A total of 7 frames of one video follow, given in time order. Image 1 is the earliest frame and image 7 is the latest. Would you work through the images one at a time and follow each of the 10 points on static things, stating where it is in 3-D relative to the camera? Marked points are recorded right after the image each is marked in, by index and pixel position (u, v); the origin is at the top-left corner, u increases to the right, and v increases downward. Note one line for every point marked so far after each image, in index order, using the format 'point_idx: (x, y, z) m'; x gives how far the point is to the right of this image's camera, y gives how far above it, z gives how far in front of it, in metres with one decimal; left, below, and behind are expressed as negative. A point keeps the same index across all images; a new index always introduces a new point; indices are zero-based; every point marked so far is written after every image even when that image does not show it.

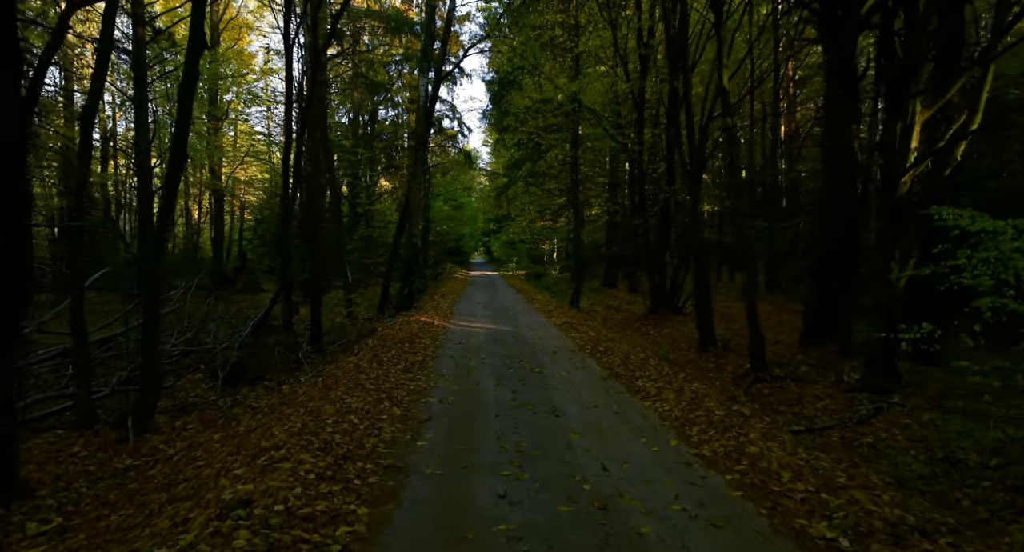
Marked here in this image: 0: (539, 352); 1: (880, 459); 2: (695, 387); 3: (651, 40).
0: (+0.5, -1.5, +10.5) m
1: (+3.7, -1.8, +5.4) m
2: (+2.5, -1.5, +7.4) m
3: (+4.4, +7.5, +17.1) m
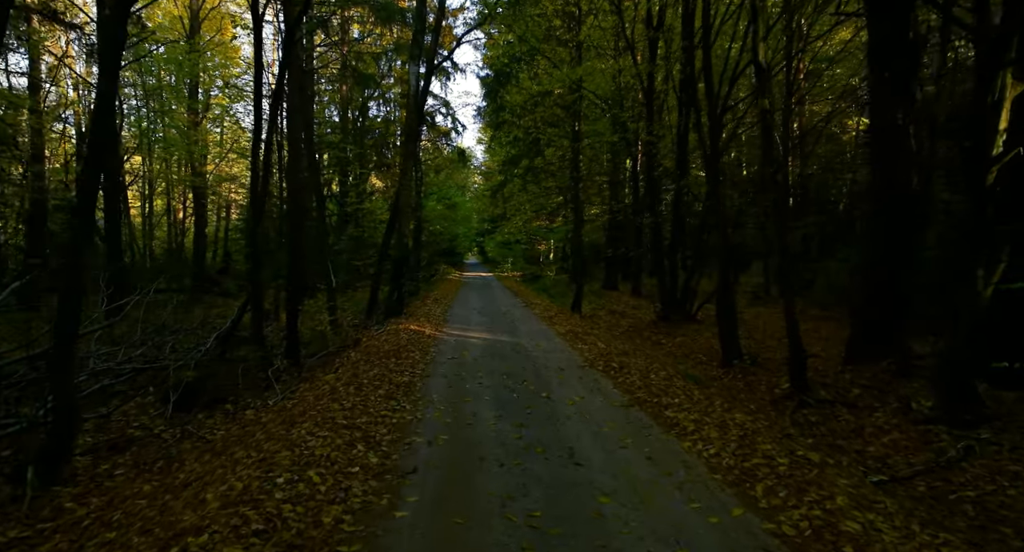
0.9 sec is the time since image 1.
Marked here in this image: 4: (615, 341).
0: (+0.5, -1.6, +9.2) m
1: (+3.8, -1.9, +4.1) m
2: (+2.5, -1.6, +6.1) m
3: (+4.4, +7.4, +15.9) m
4: (+2.4, -1.6, +12.6) m
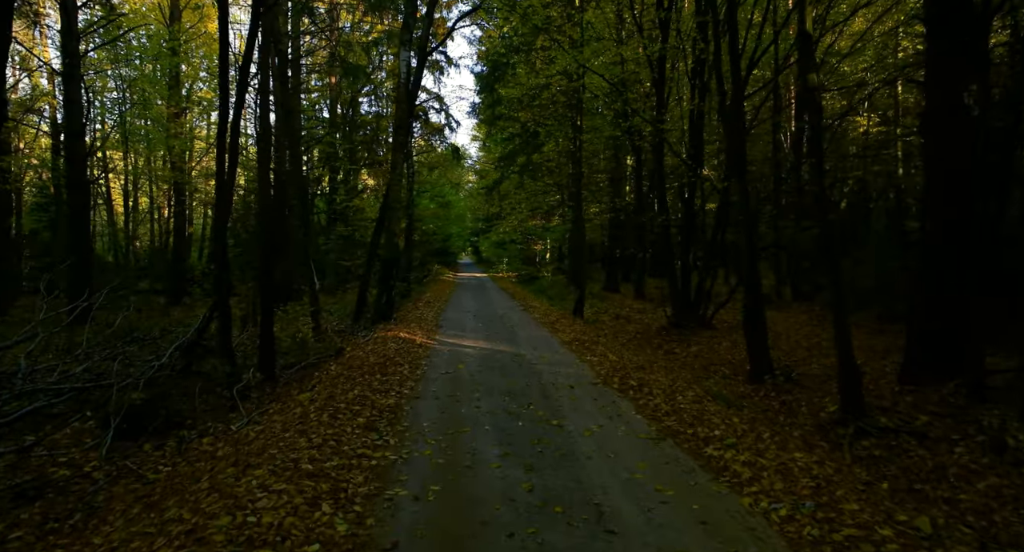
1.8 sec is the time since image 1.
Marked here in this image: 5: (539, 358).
0: (+0.6, -1.7, +8.0) m
1: (+3.8, -2.0, +2.9) m
2: (+2.6, -1.7, +4.9) m
3: (+4.3, +7.3, +14.7) m
4: (+2.4, -1.6, +11.4) m
5: (+0.5, -1.6, +10.5) m
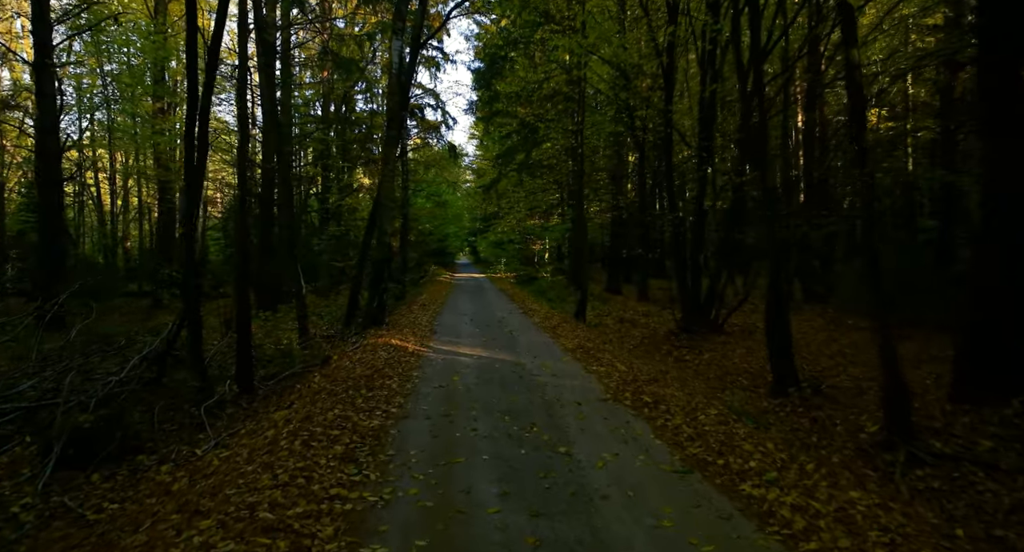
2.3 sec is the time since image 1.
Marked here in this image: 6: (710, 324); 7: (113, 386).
0: (+0.6, -1.7, +7.2) m
1: (+3.9, -2.0, +2.1) m
2: (+2.6, -1.7, +4.1) m
3: (+4.3, +7.3, +13.9) m
4: (+2.4, -1.7, +10.6) m
5: (+0.5, -1.7, +9.7) m
6: (+5.0, -1.2, +13.5) m
7: (-5.5, -1.5, +7.4) m
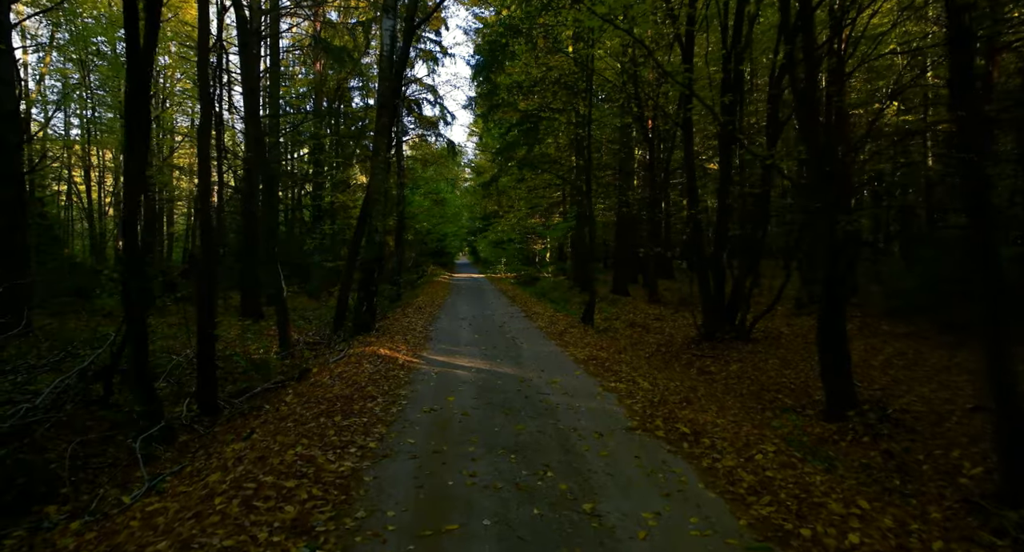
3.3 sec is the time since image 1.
0: (+0.7, -1.8, +5.9) m
1: (+3.9, -2.1, +0.8) m
2: (+2.7, -1.8, +2.7) m
3: (+4.3, +7.2, +12.6) m
4: (+2.5, -1.7, +9.3) m
5: (+0.6, -1.7, +8.3) m
6: (+5.0, -1.2, +12.2) m
7: (-5.4, -1.5, +6.1) m
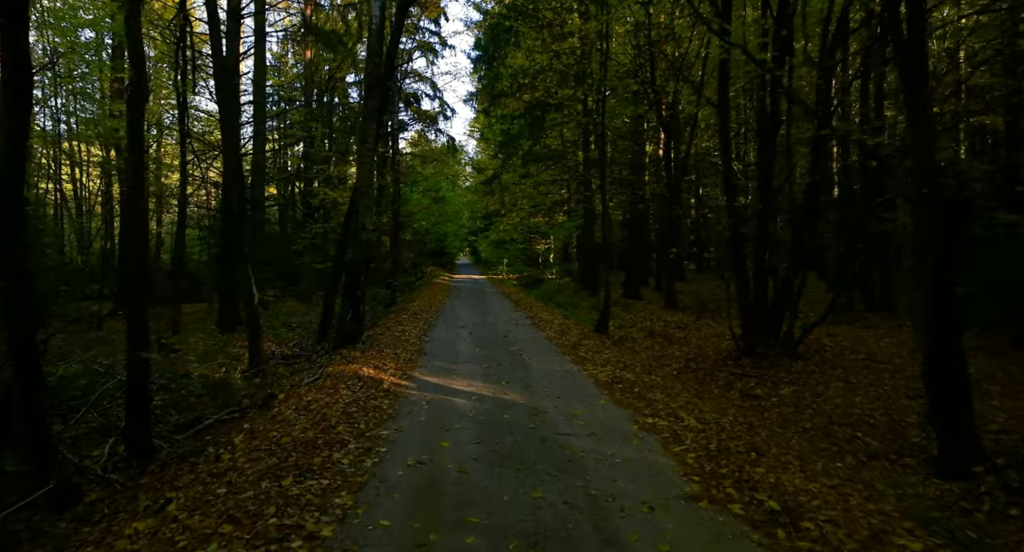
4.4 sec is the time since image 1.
0: (+0.8, -1.9, +4.1) m
1: (+4.1, -2.1, -1.0) m
2: (+2.8, -1.9, +1.0) m
3: (+4.5, +7.1, +10.8) m
4: (+2.6, -1.8, +7.5) m
5: (+0.7, -1.8, +6.6) m
6: (+5.2, -1.3, +10.4) m
7: (-5.3, -1.6, +4.3) m
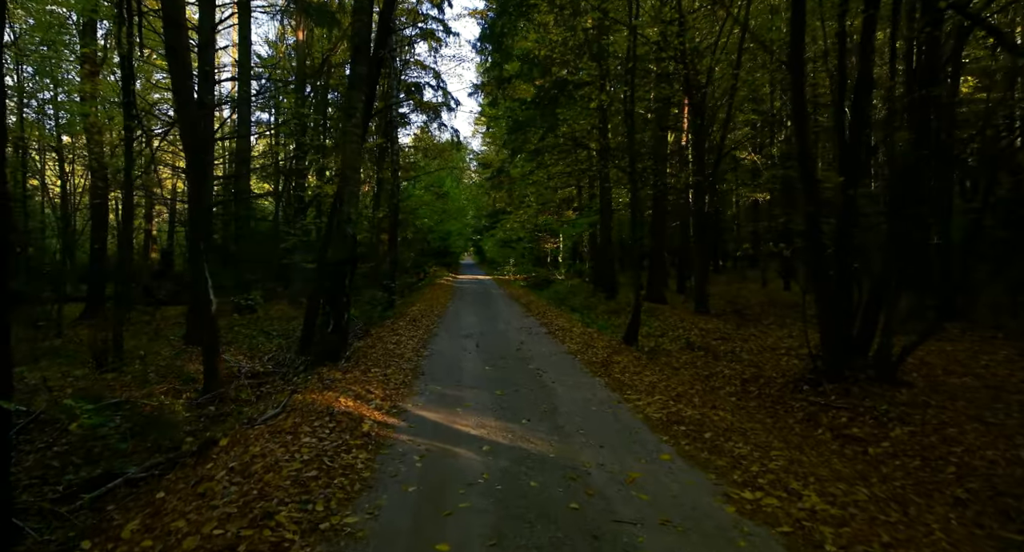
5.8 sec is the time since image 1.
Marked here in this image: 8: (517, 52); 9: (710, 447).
0: (+1.0, -1.9, +1.9) m
1: (+4.3, -2.2, -3.2) m
2: (+3.1, -1.9, -1.2) m
3: (+4.8, +7.1, +8.6) m
4: (+2.9, -1.8, +5.3) m
5: (+1.0, -1.8, +4.4) m
6: (+5.5, -1.4, +8.2) m
7: (-5.0, -1.6, +2.2) m
8: (+0.1, +8.4, +19.4) m
9: (+2.1, -1.8, +5.7) m
